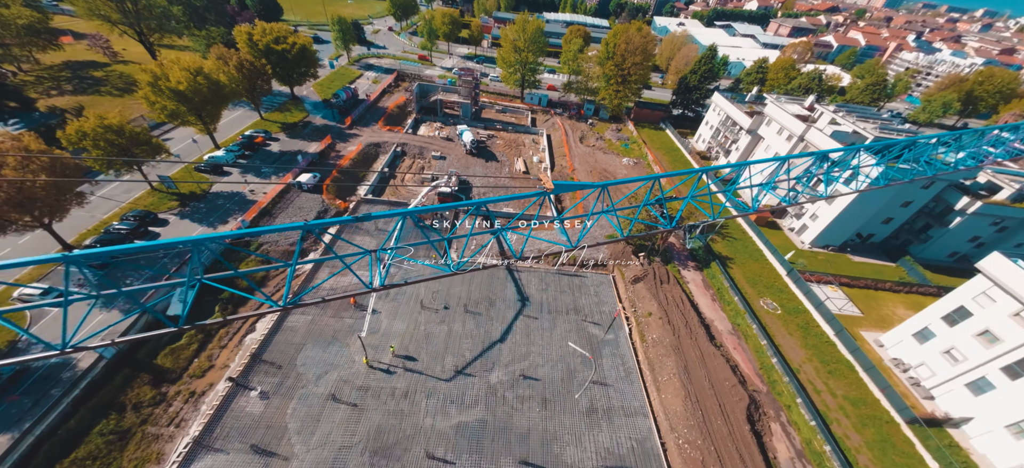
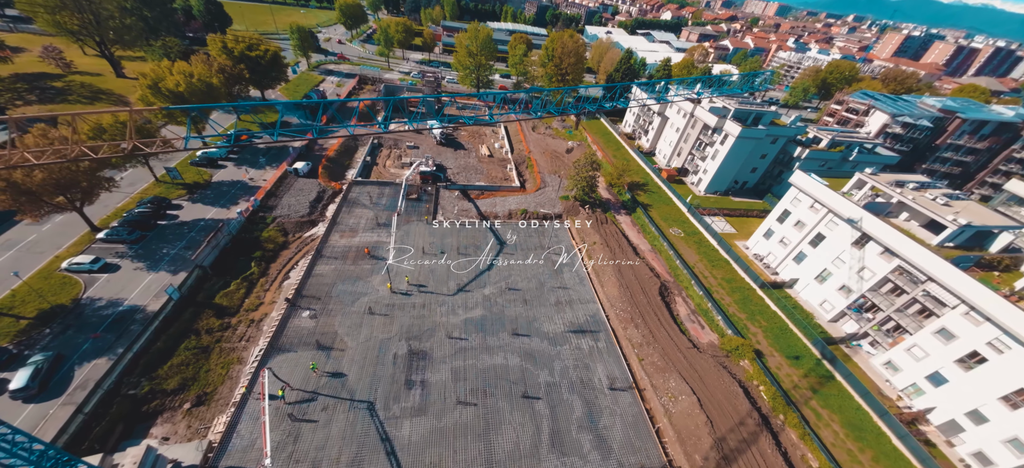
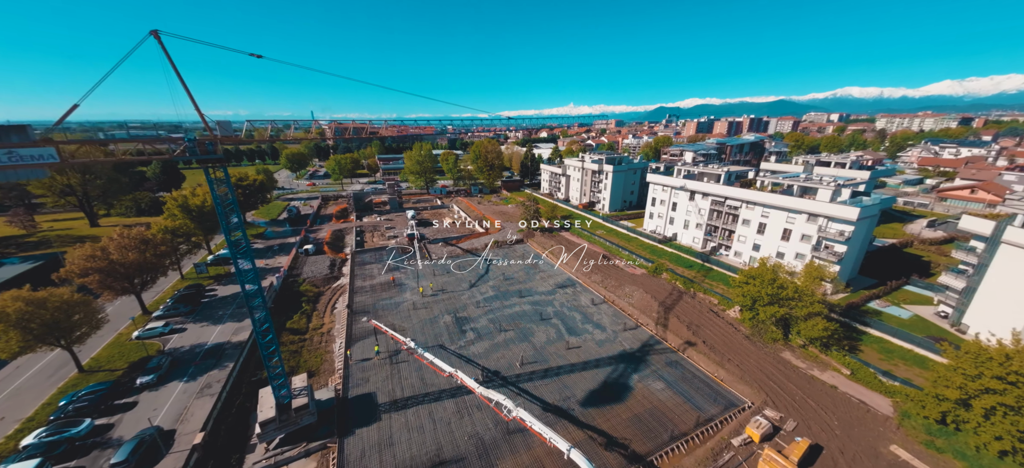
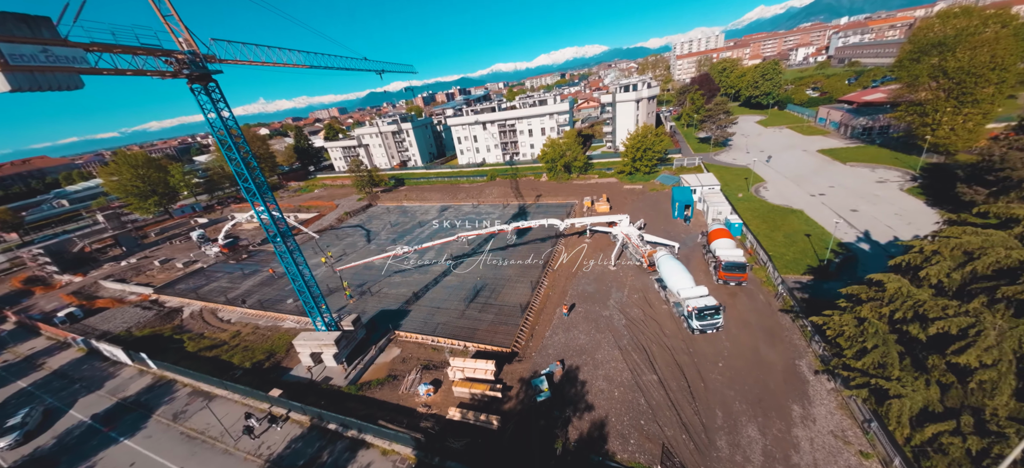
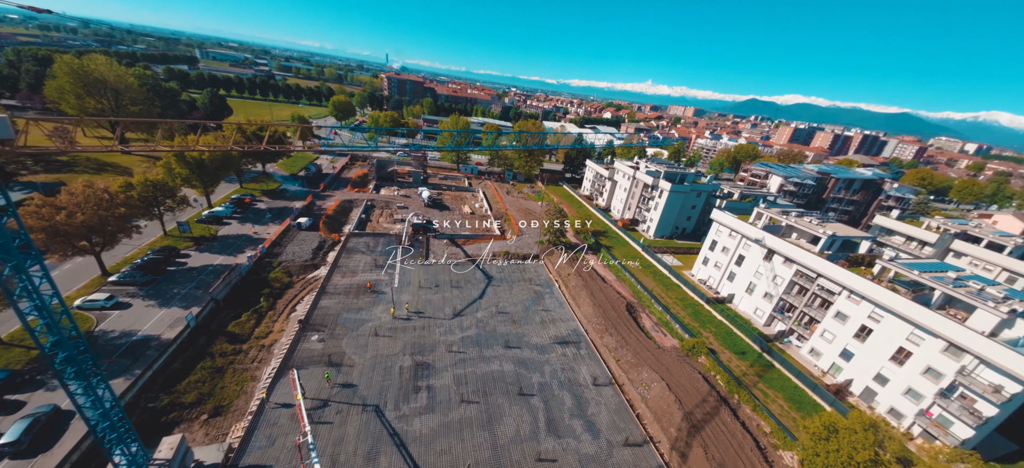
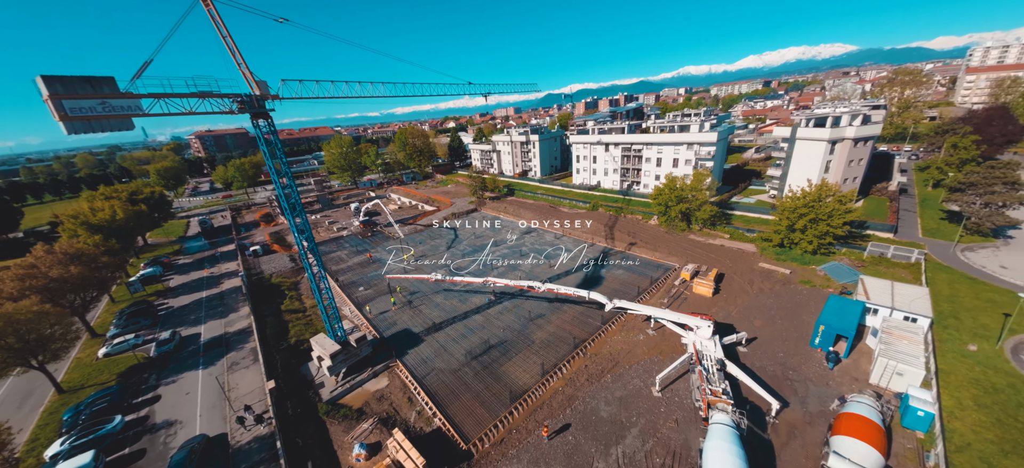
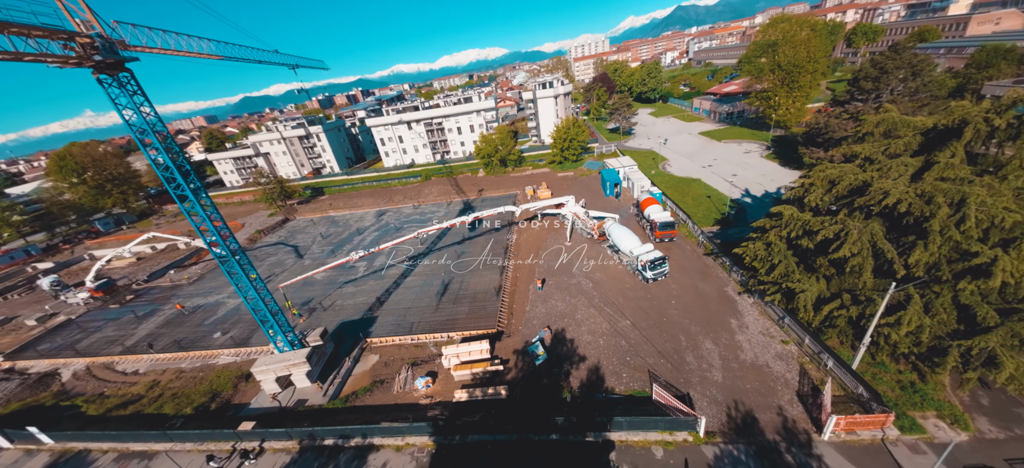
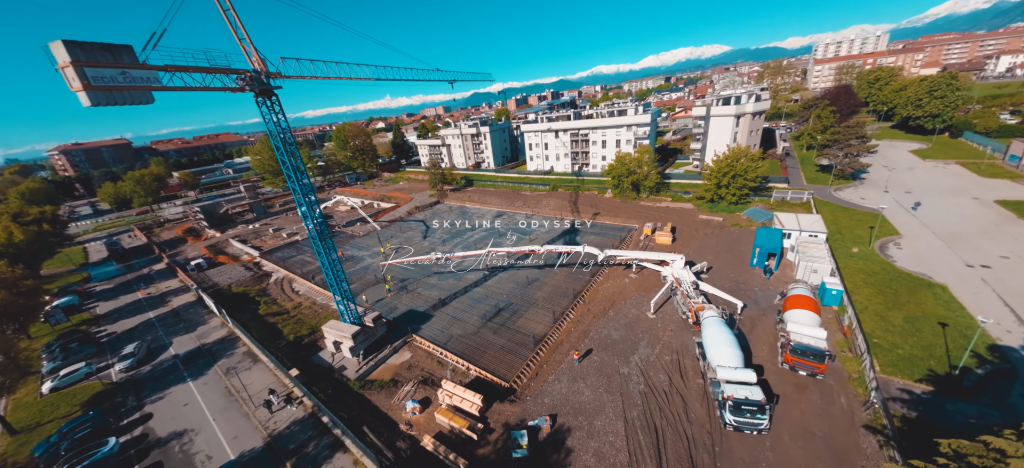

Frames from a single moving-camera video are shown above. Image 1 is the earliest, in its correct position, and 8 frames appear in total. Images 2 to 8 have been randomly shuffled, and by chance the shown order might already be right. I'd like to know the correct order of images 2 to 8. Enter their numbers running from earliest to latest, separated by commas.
2, 5, 3, 6, 8, 4, 7
